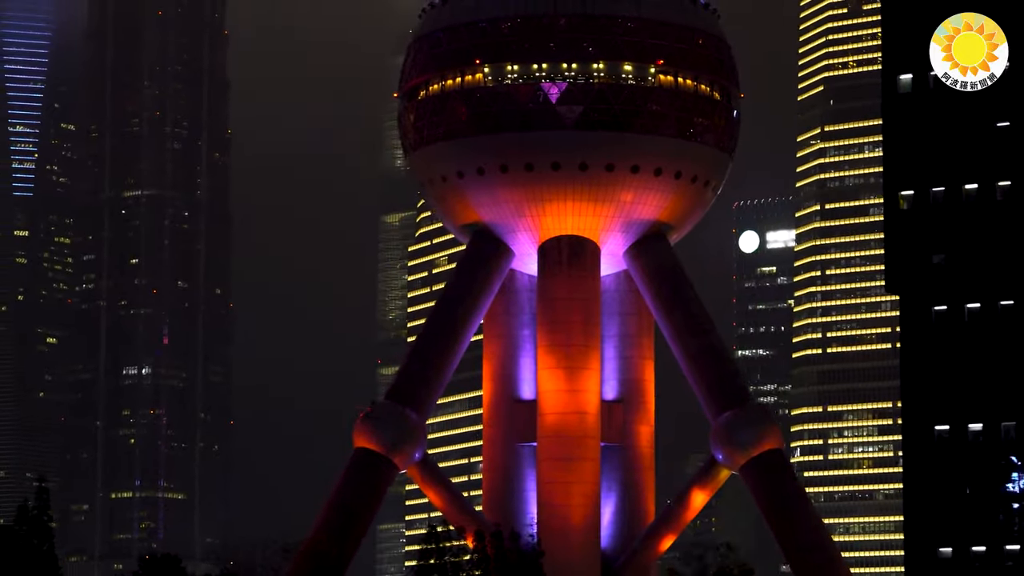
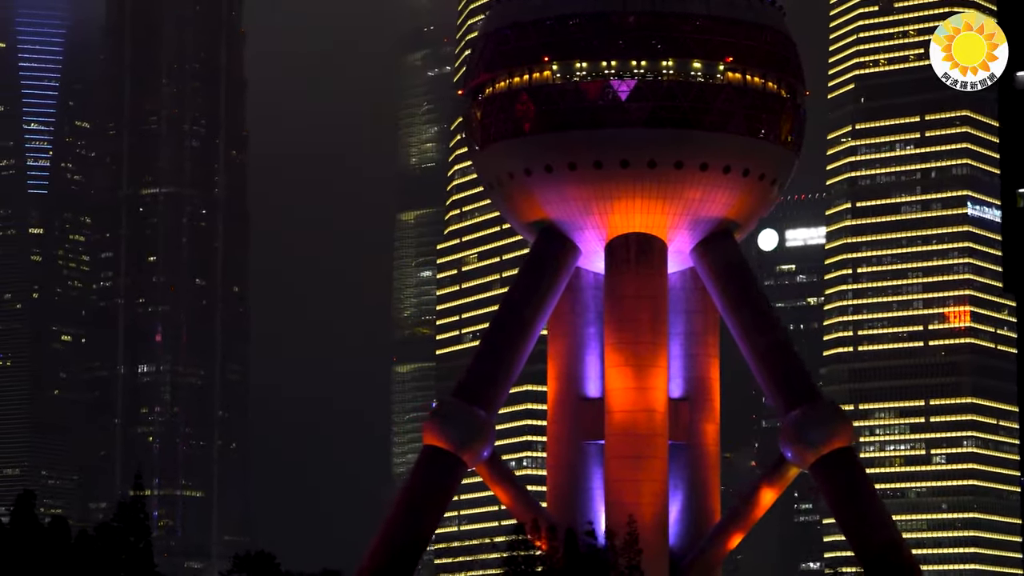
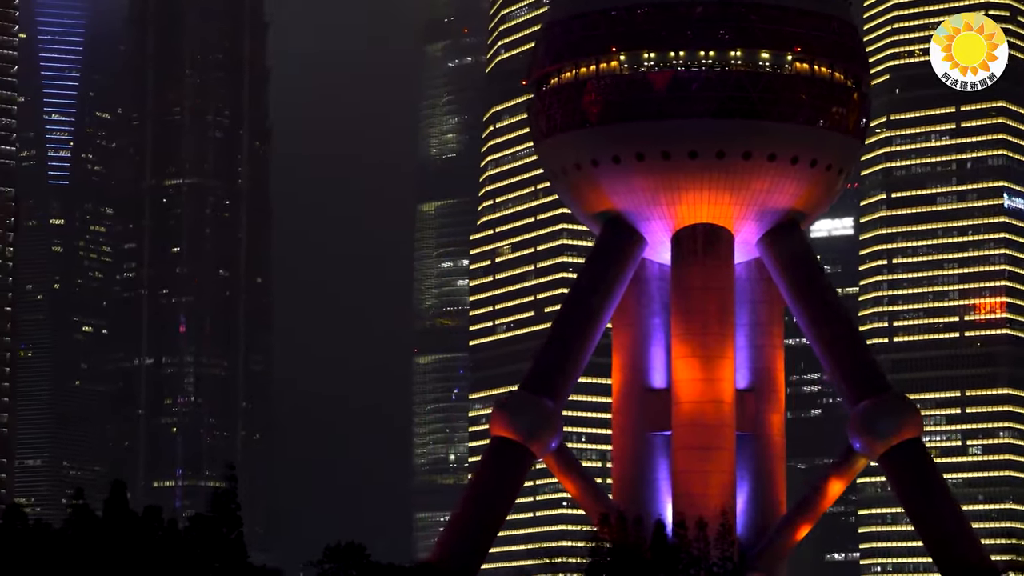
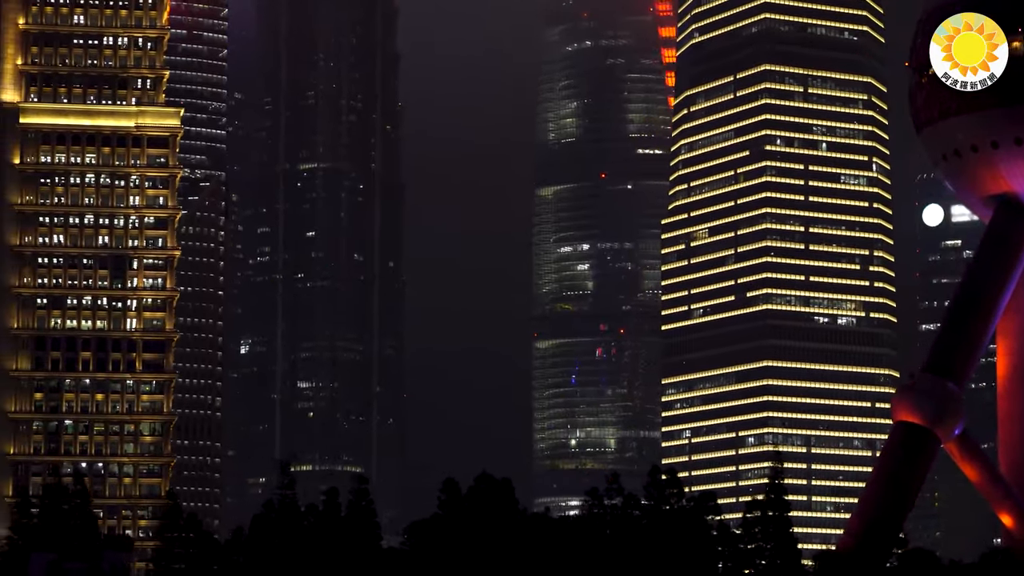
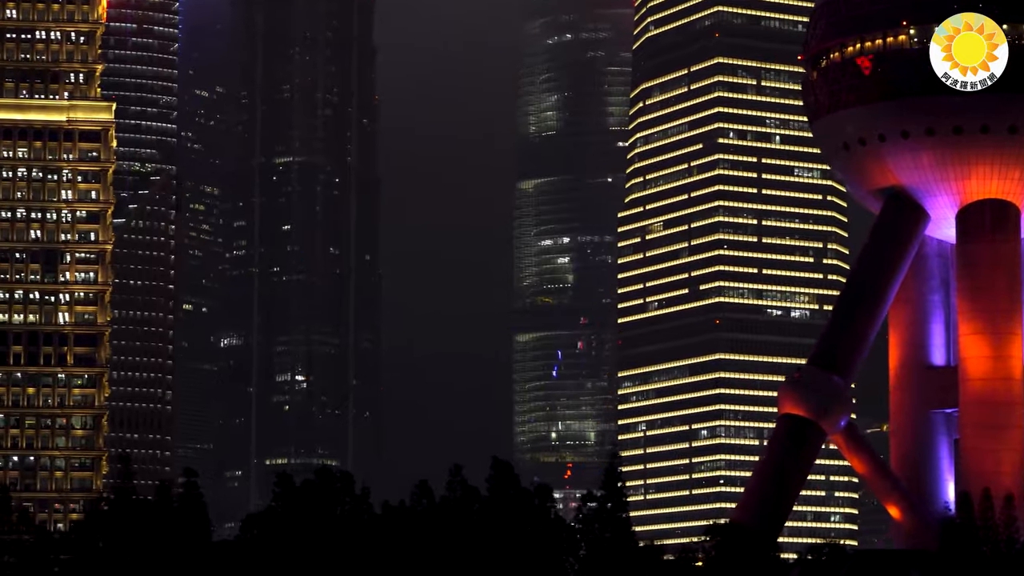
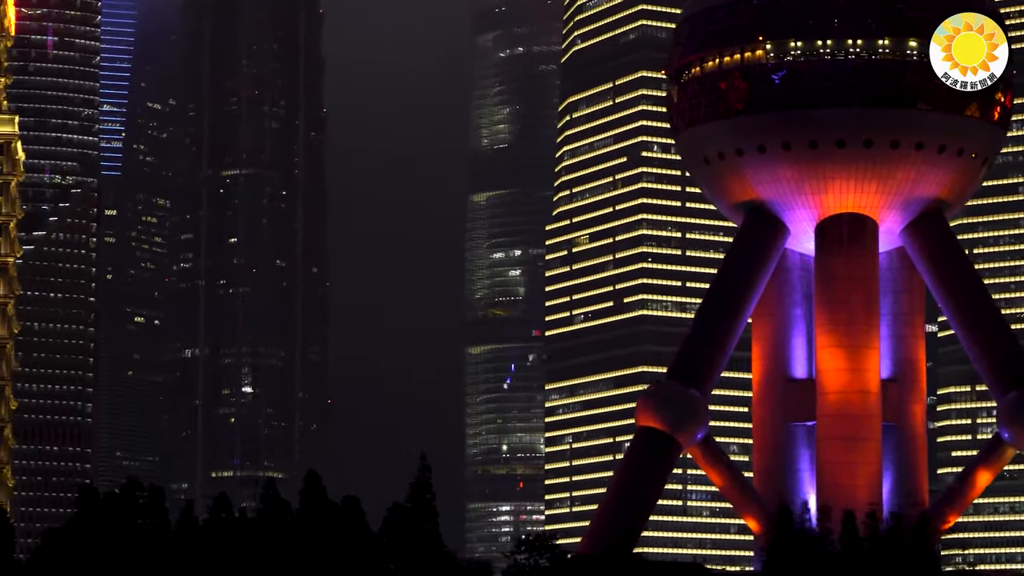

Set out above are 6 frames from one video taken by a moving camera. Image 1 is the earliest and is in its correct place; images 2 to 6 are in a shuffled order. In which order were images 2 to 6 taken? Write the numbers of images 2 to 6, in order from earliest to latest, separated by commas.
2, 3, 6, 5, 4
